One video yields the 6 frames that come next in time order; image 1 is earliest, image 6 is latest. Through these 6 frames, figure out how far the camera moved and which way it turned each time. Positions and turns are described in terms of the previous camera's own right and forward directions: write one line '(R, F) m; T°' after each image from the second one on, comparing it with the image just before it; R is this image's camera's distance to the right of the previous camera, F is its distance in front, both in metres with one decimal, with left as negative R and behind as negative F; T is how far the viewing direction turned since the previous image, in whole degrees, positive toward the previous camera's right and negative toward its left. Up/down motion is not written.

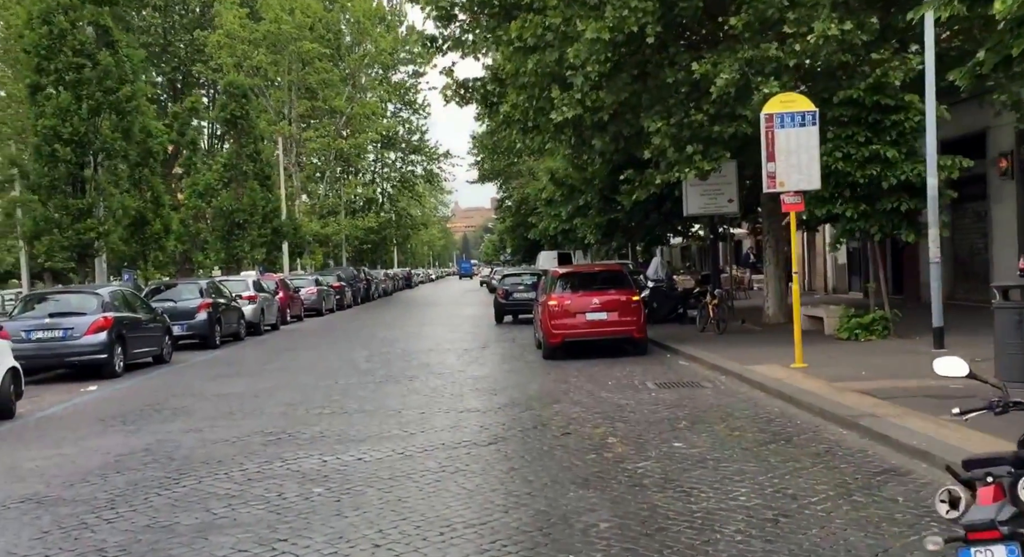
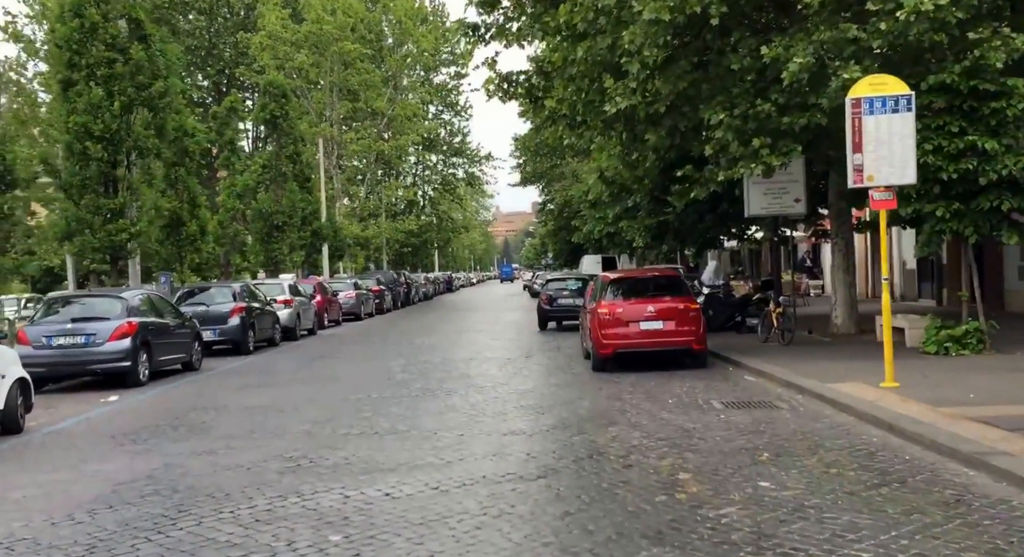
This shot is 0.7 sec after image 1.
(-0.1, +1.3) m; -2°
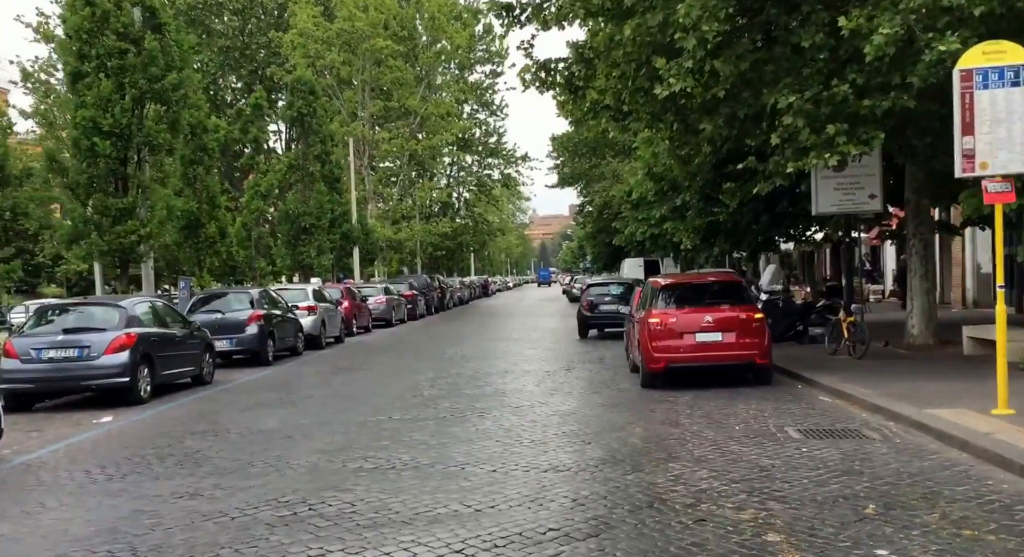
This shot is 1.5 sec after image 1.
(0.0, +1.7) m; -2°
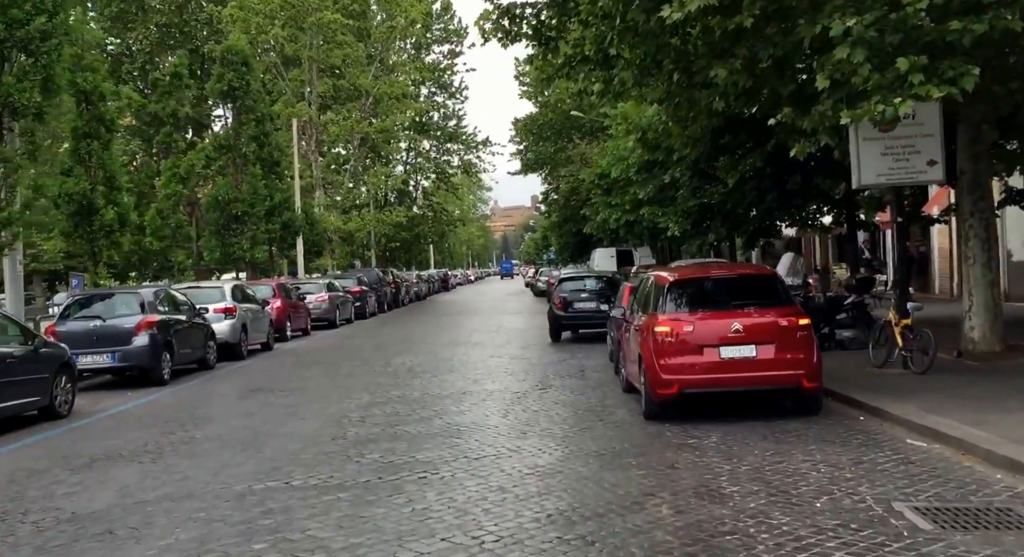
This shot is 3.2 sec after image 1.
(+0.1, +3.7) m; +2°
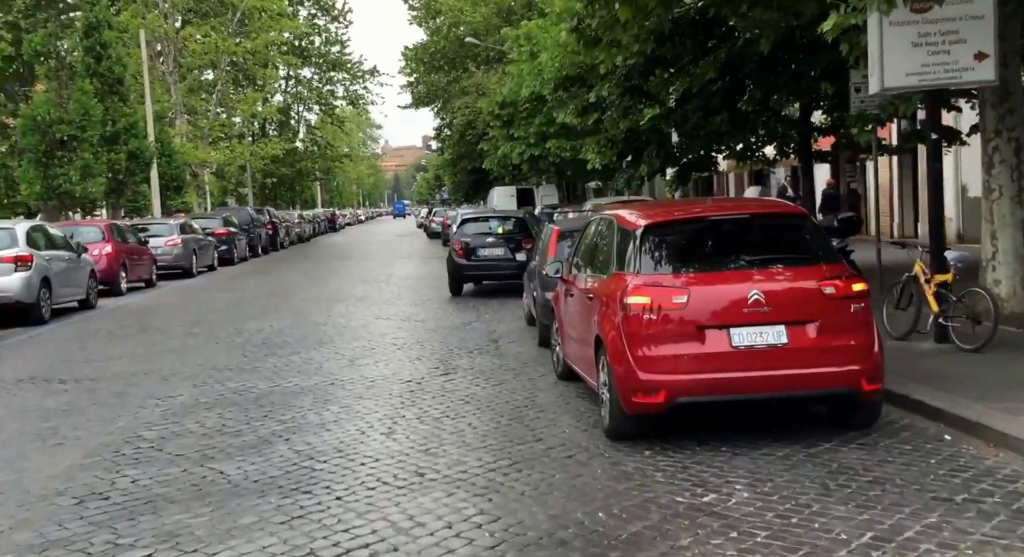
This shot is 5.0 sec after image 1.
(0.0, +3.9) m; +6°
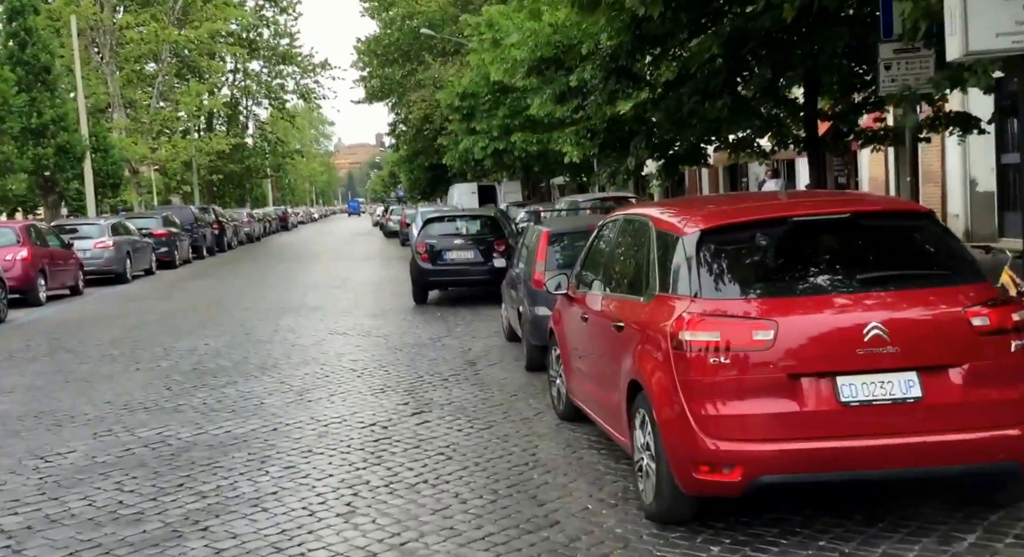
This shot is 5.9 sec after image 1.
(-0.2, +1.9) m; +3°
